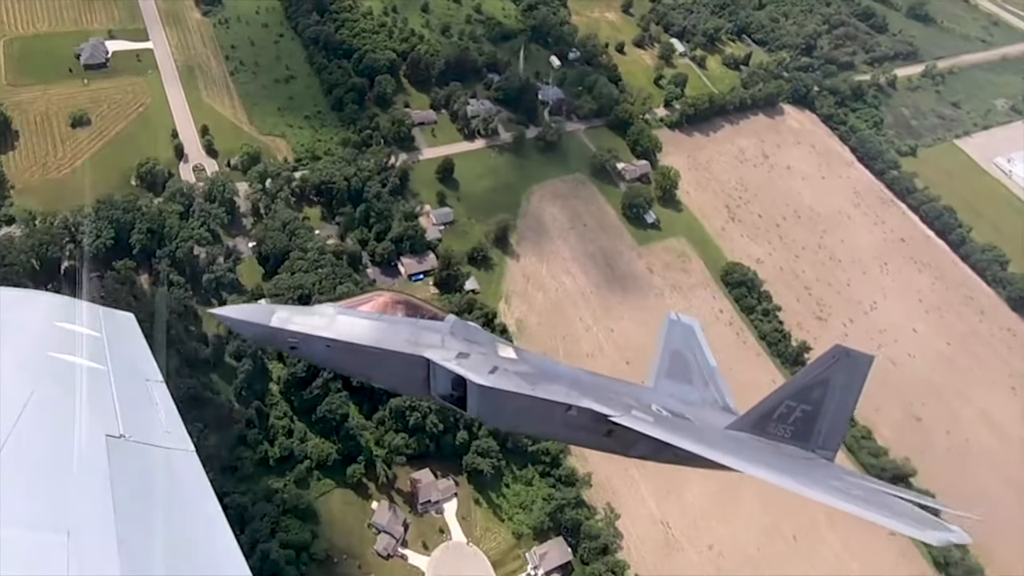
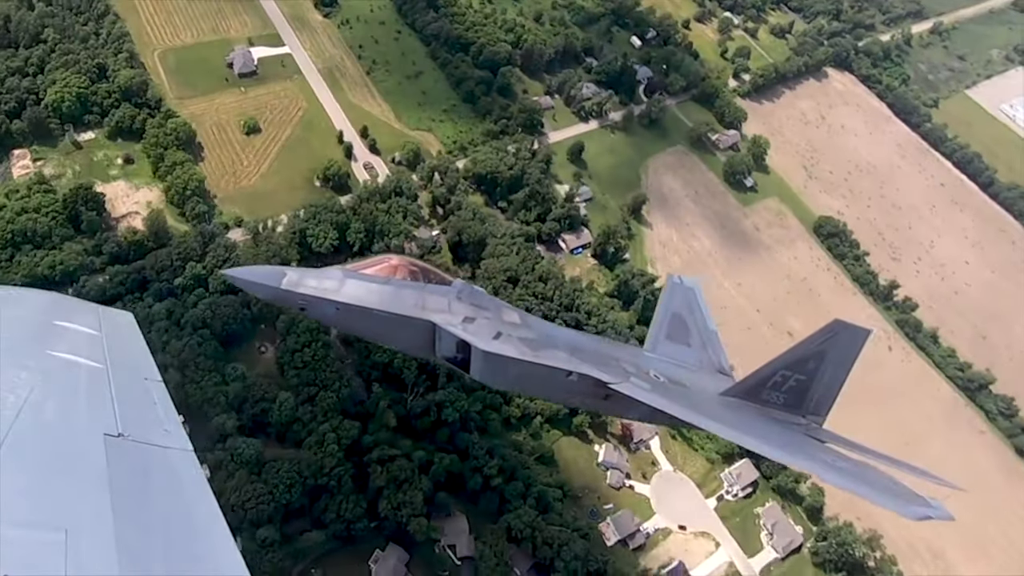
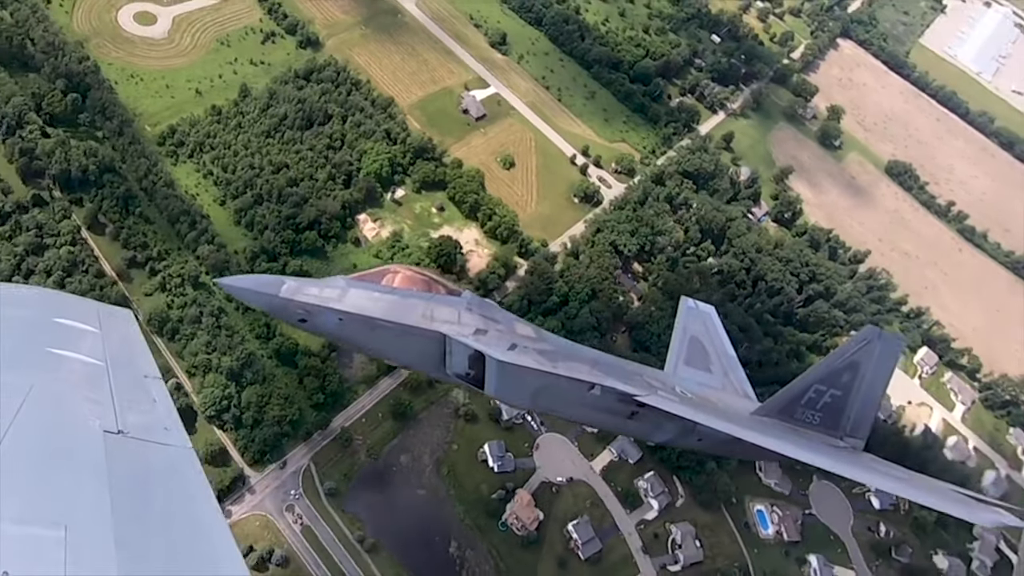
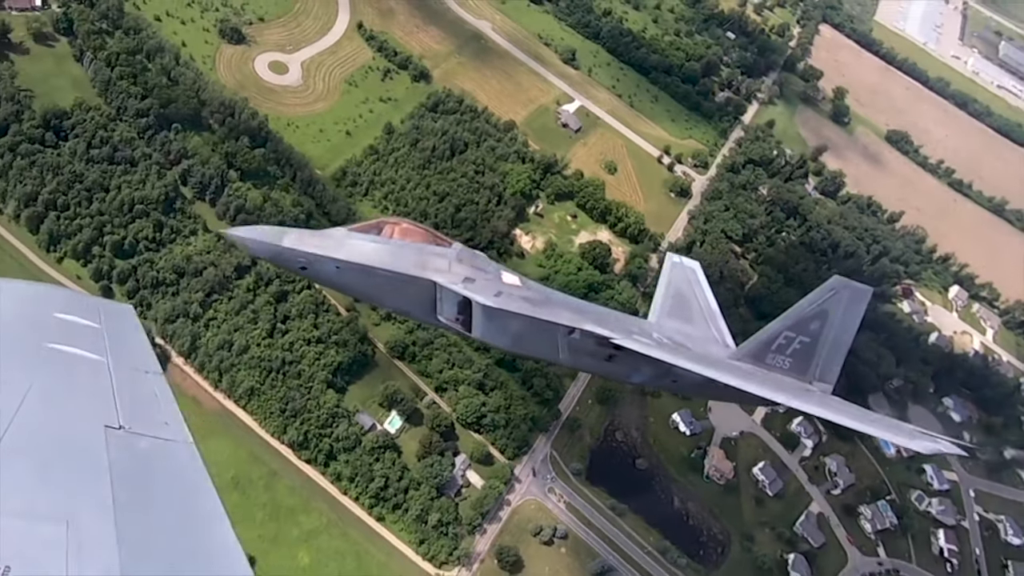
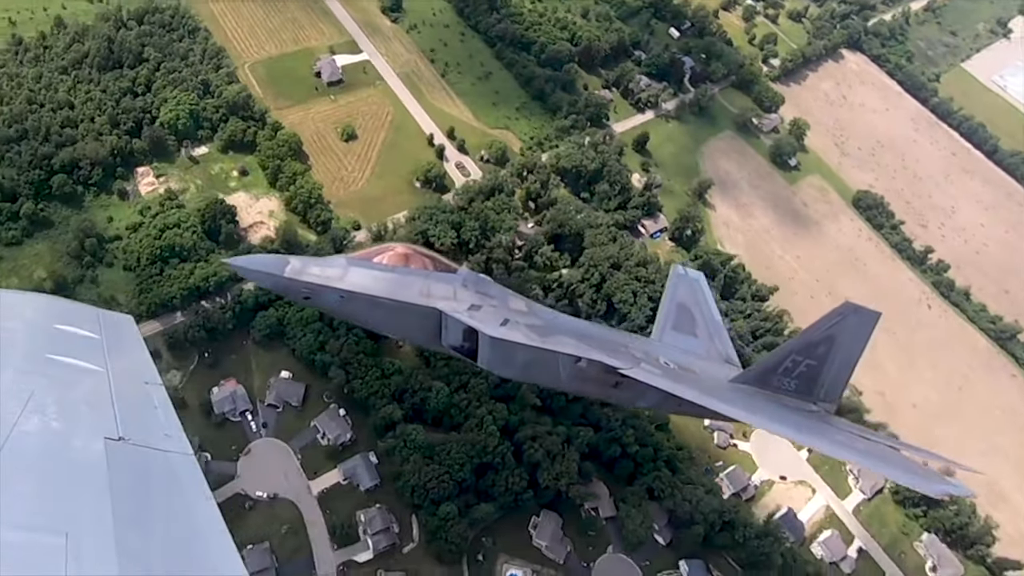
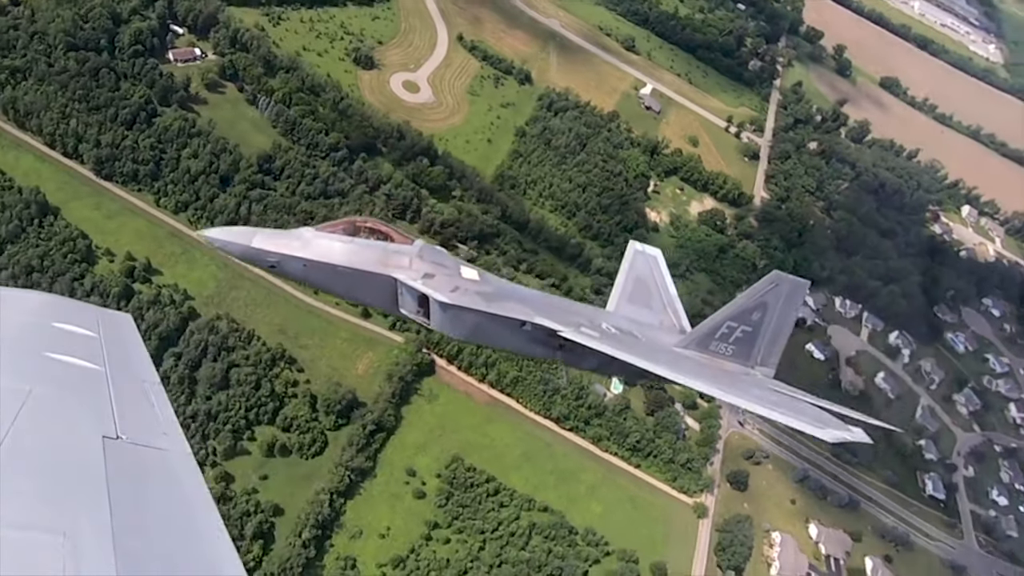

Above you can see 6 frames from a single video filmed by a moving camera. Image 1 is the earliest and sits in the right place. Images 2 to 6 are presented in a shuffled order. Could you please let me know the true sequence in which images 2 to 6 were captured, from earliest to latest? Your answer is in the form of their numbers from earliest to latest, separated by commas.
2, 5, 3, 4, 6
